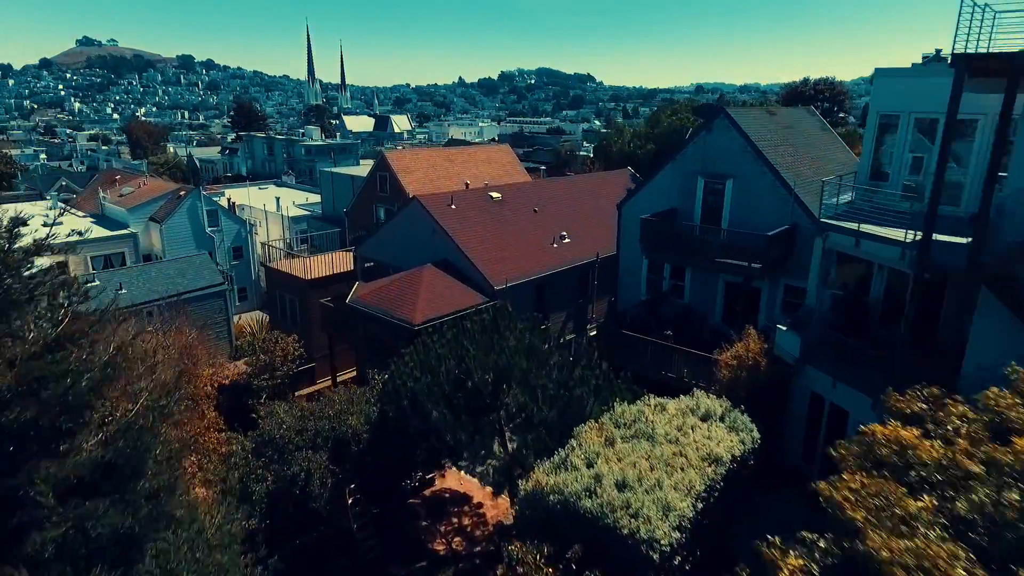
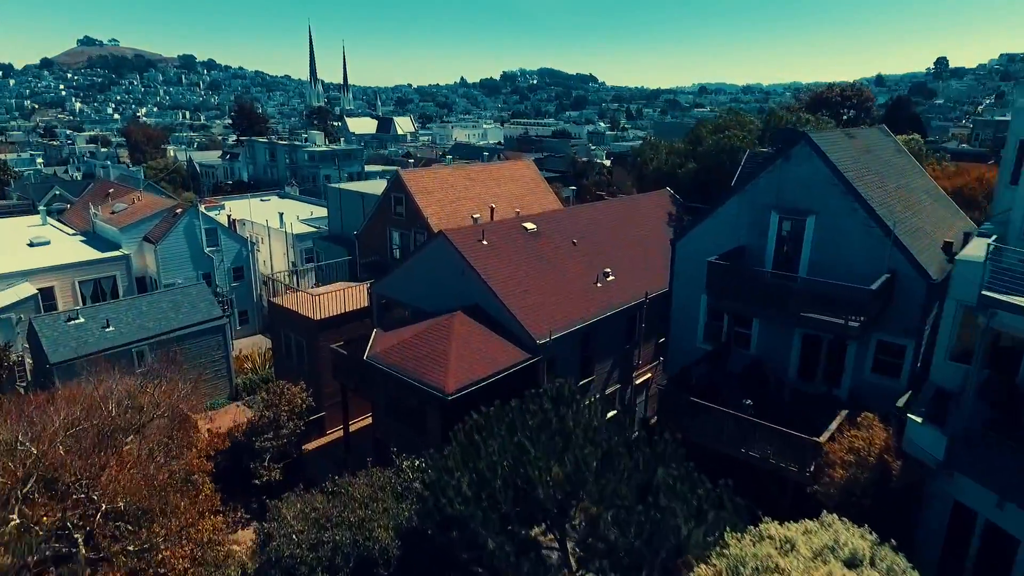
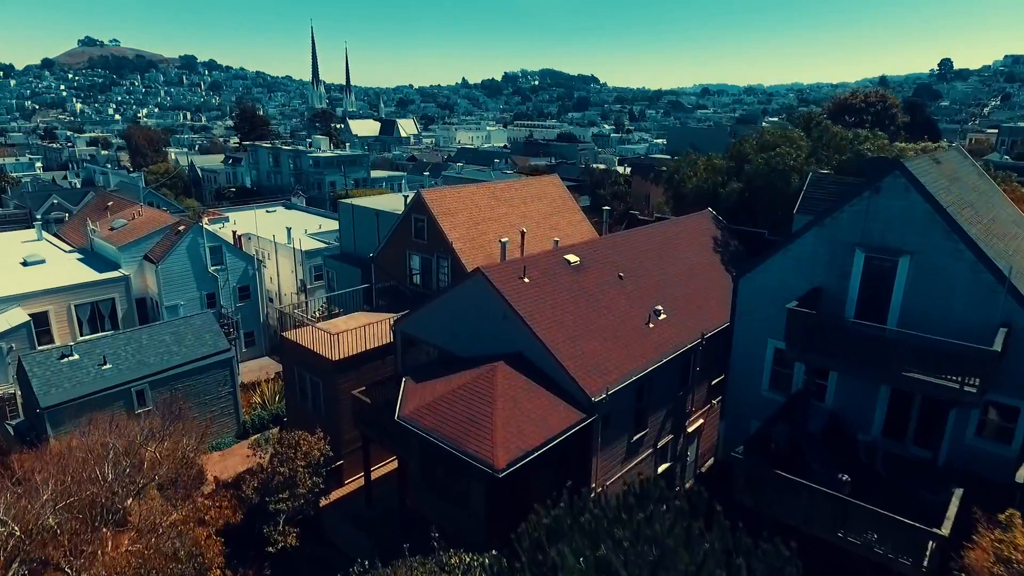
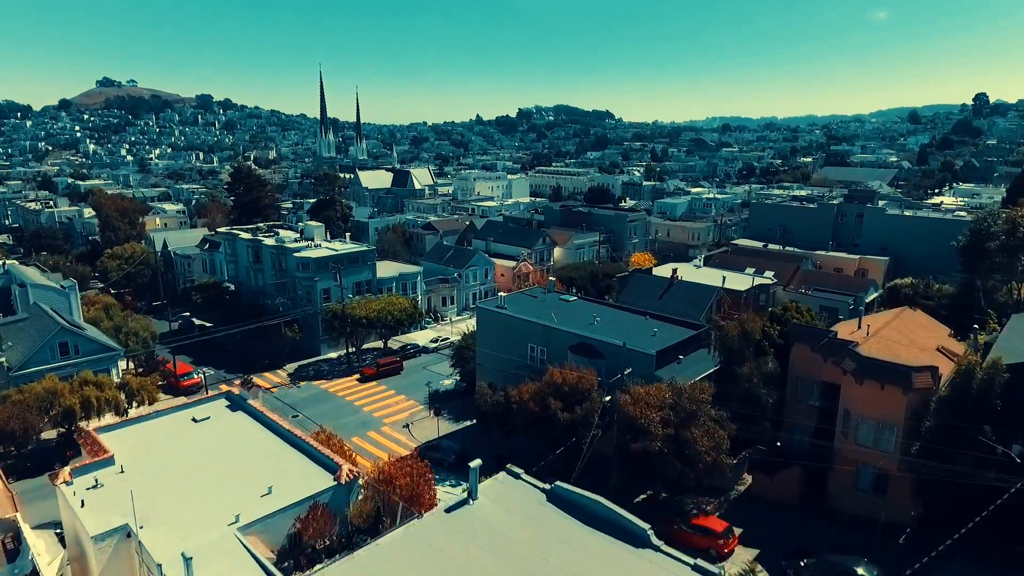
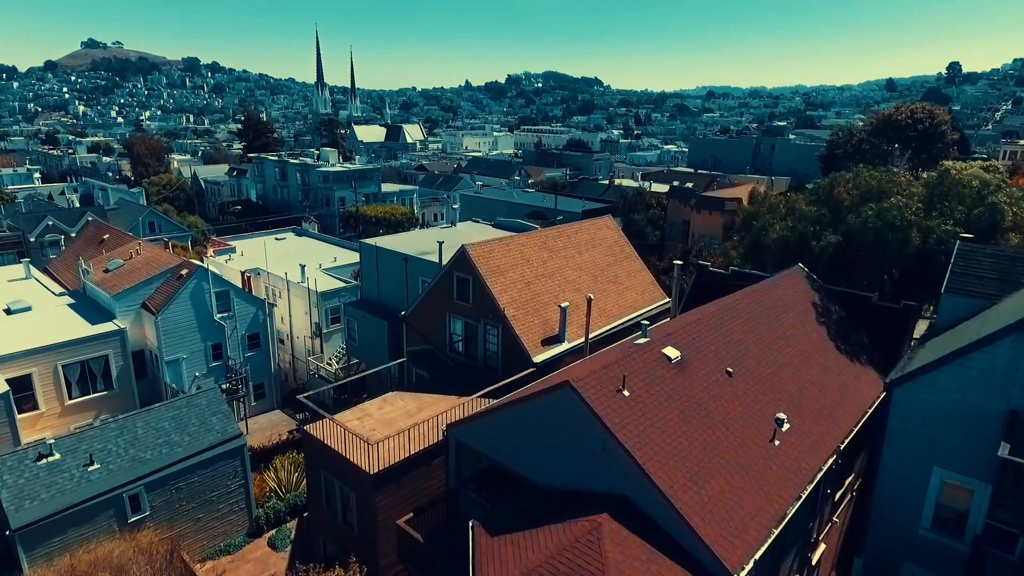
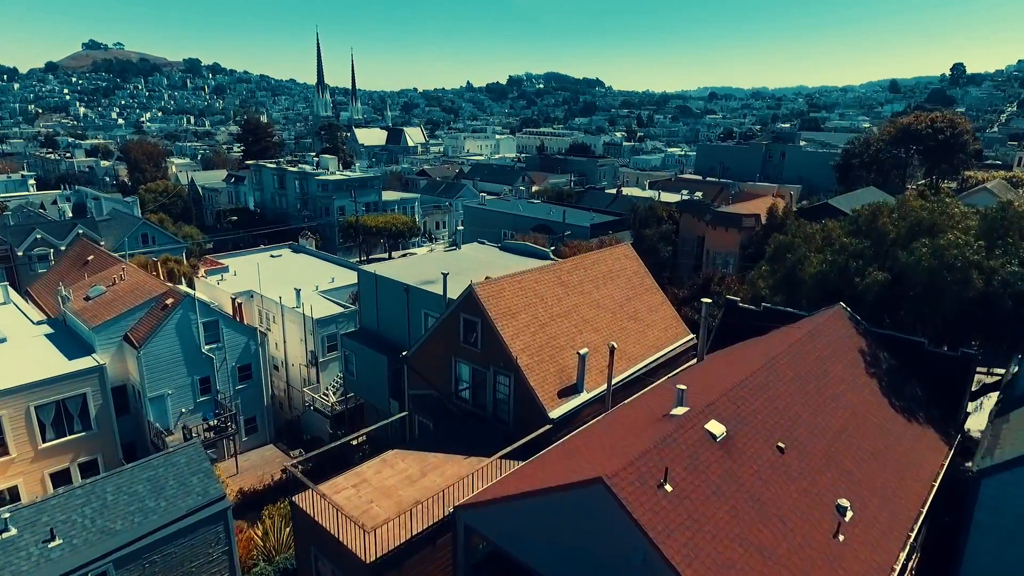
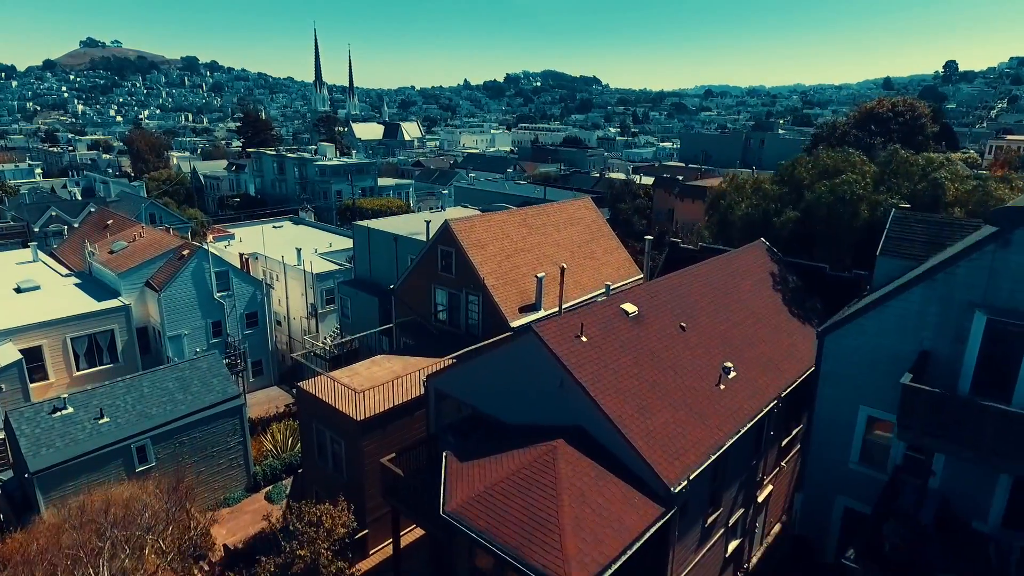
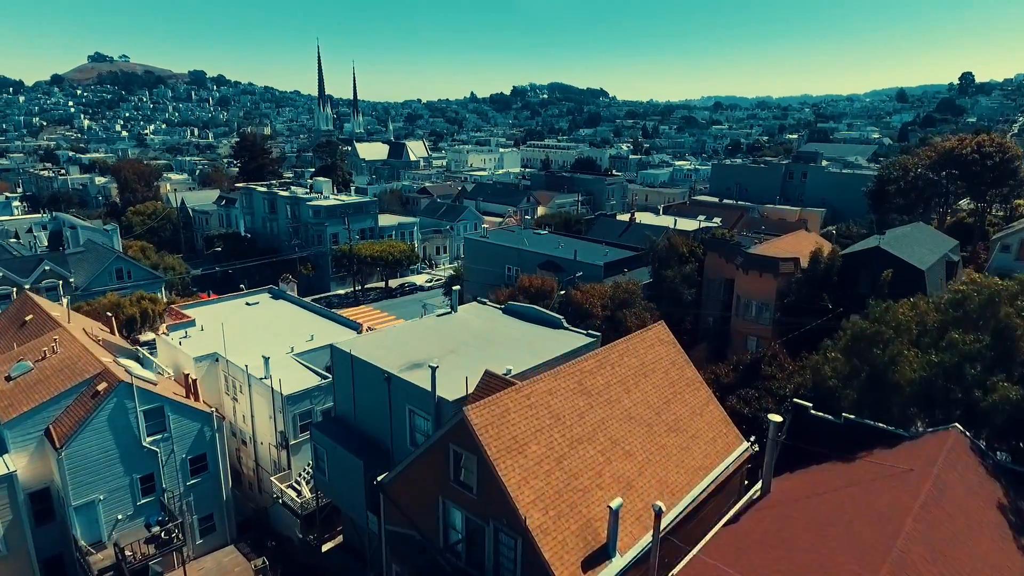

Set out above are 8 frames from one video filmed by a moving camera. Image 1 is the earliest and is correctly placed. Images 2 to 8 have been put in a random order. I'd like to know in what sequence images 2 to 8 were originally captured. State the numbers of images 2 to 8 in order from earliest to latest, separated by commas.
2, 3, 7, 5, 6, 8, 4
